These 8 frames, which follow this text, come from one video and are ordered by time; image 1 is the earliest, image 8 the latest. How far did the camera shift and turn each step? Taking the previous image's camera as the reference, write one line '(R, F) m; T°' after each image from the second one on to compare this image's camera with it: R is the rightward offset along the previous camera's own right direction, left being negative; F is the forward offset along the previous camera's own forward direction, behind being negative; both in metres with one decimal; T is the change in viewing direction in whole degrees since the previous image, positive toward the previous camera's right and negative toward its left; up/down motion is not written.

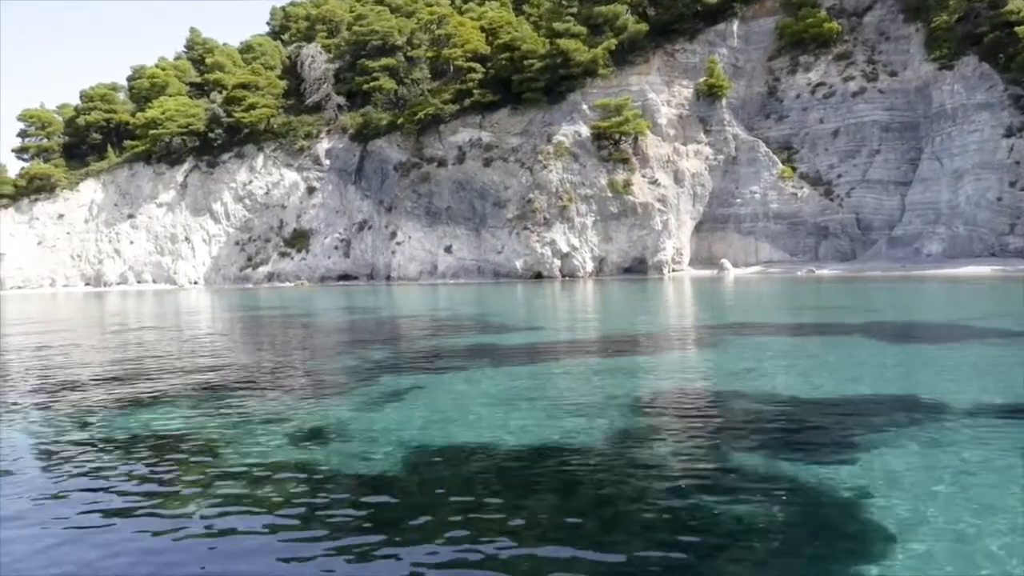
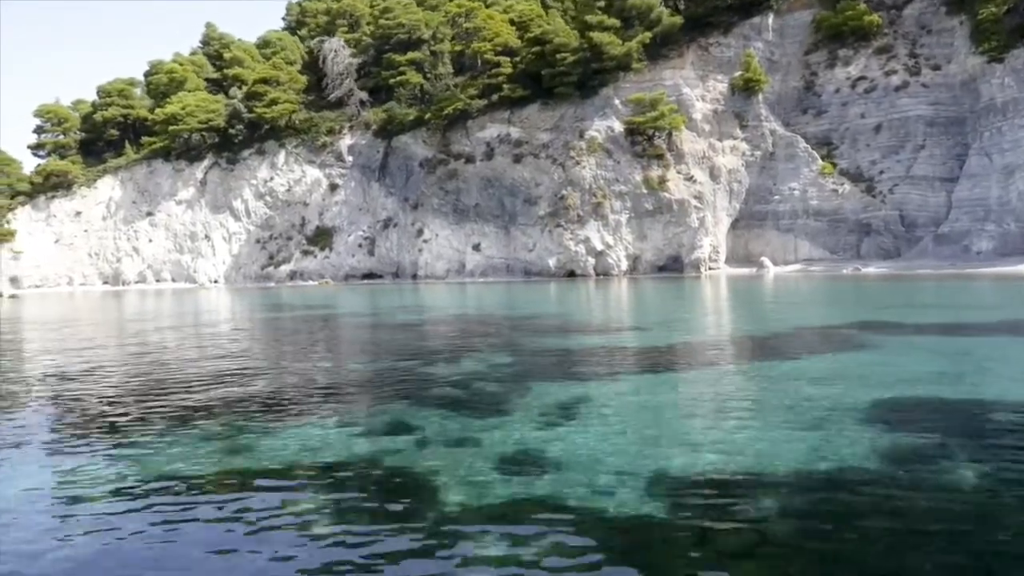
(-2.2, +0.9) m; 0°
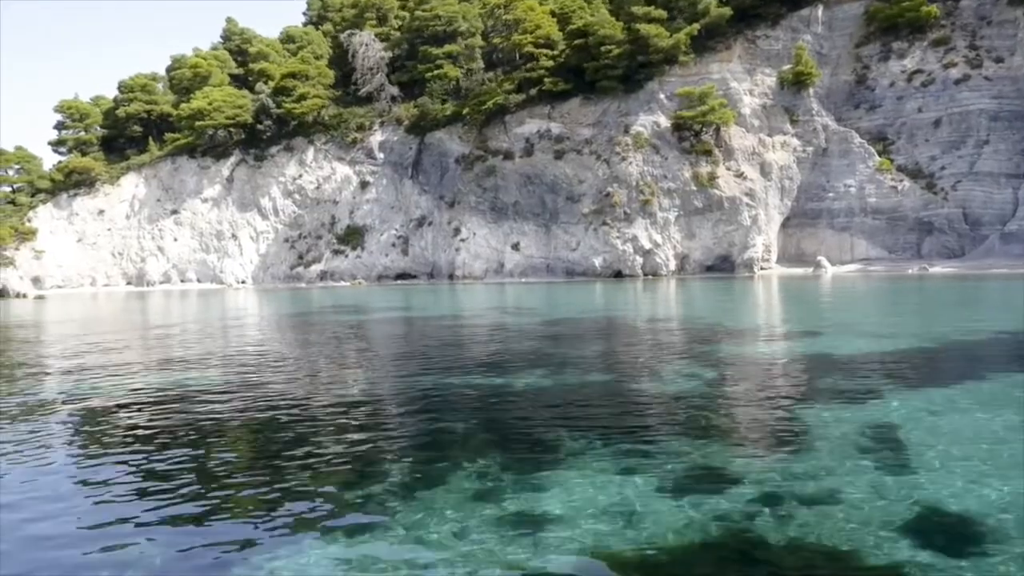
(-2.9, +1.4) m; 0°
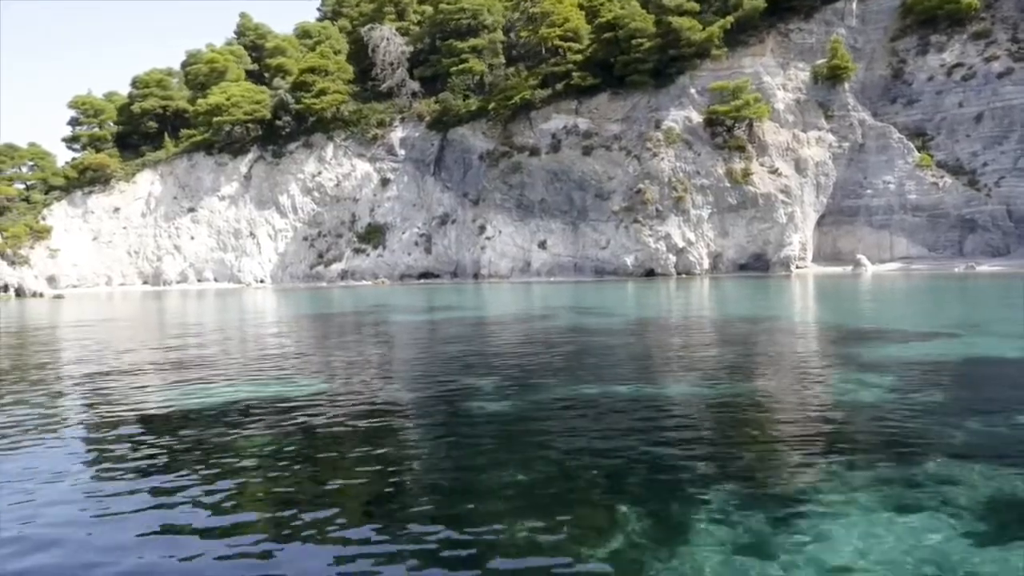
(-1.8, +0.9) m; 0°
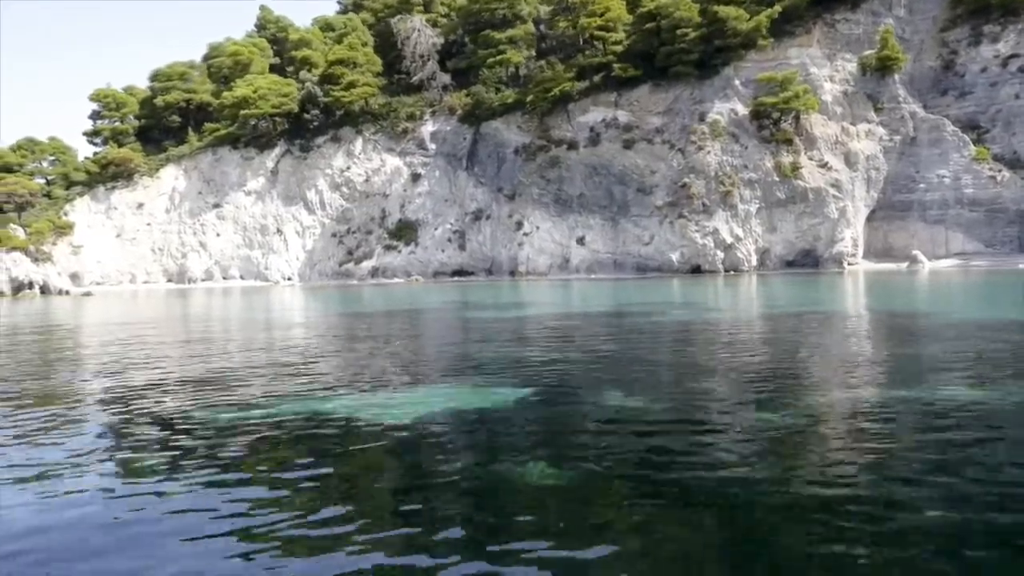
(-2.6, +1.1) m; 0°
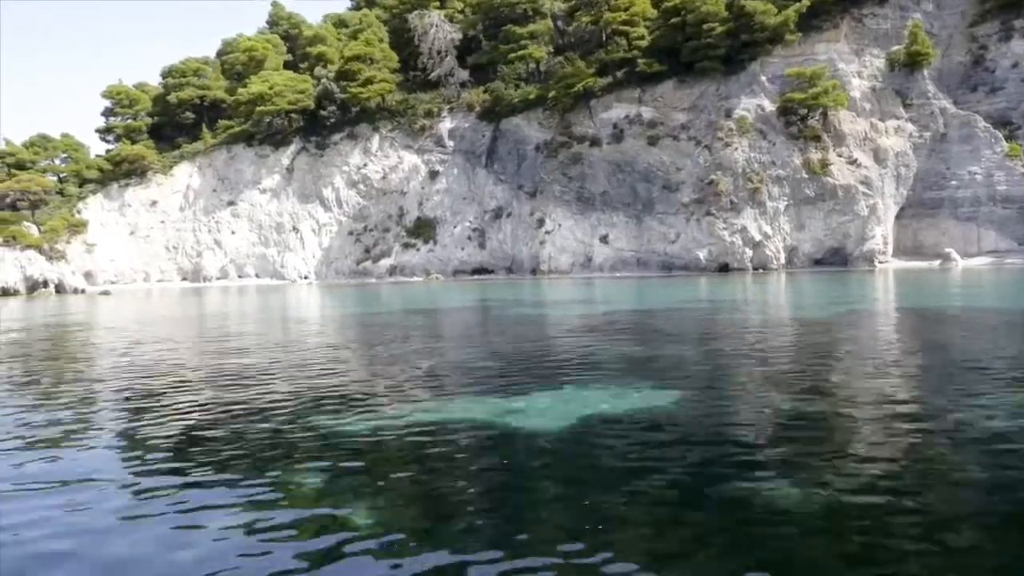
(-1.5, +0.6) m; 0°
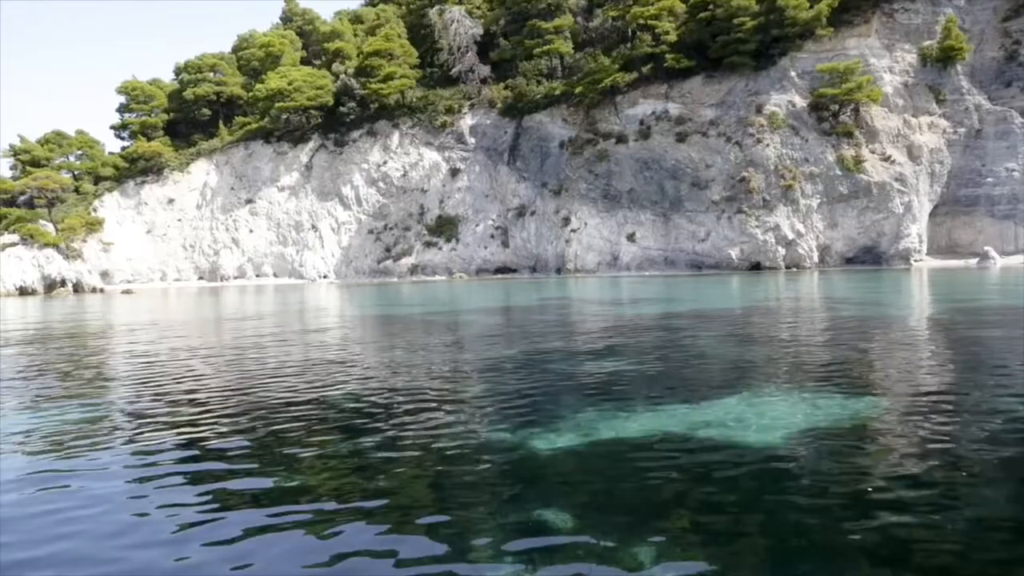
(-1.7, +0.7) m; 0°
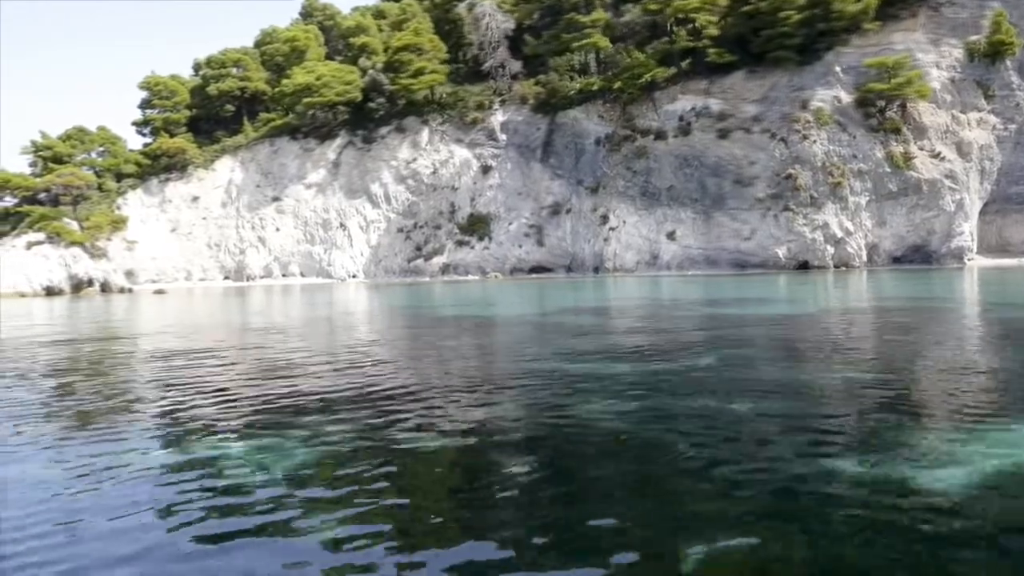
(-2.5, +0.9) m; 0°
